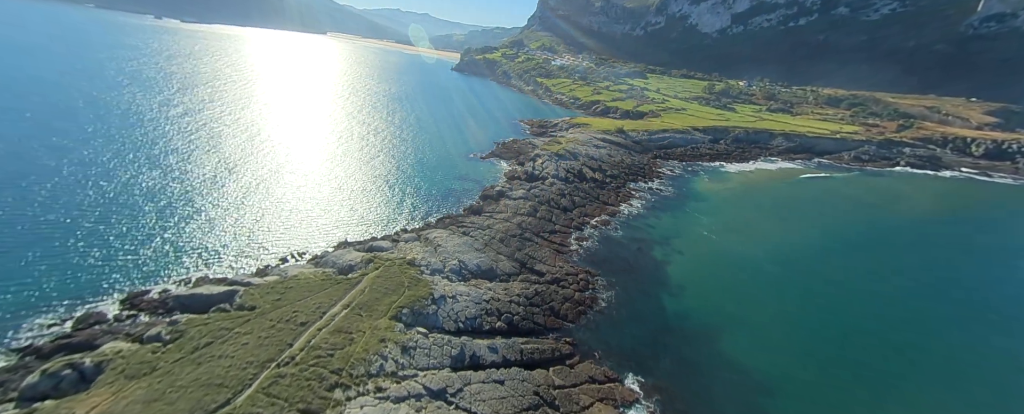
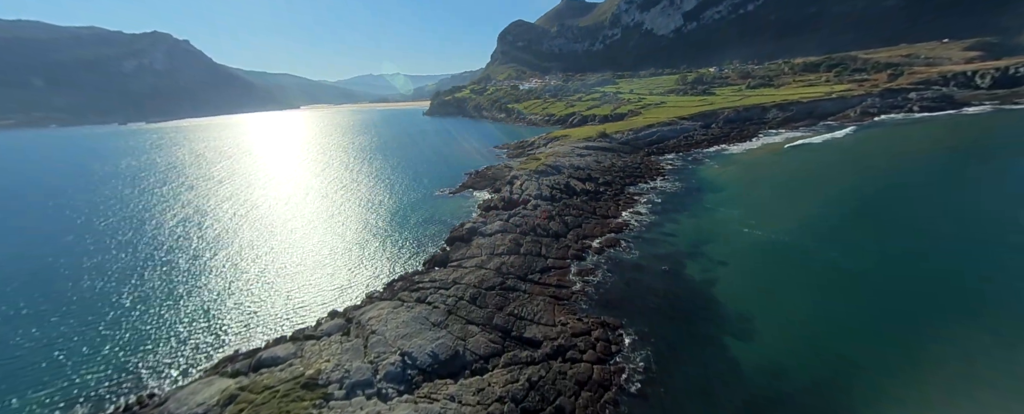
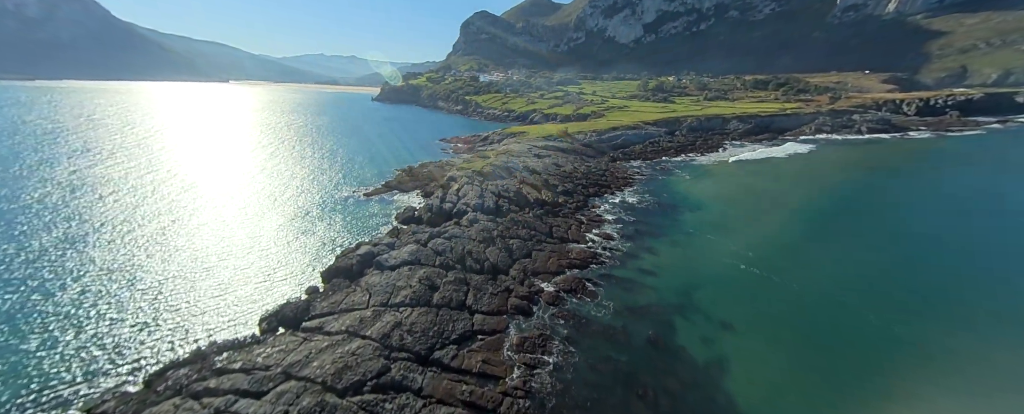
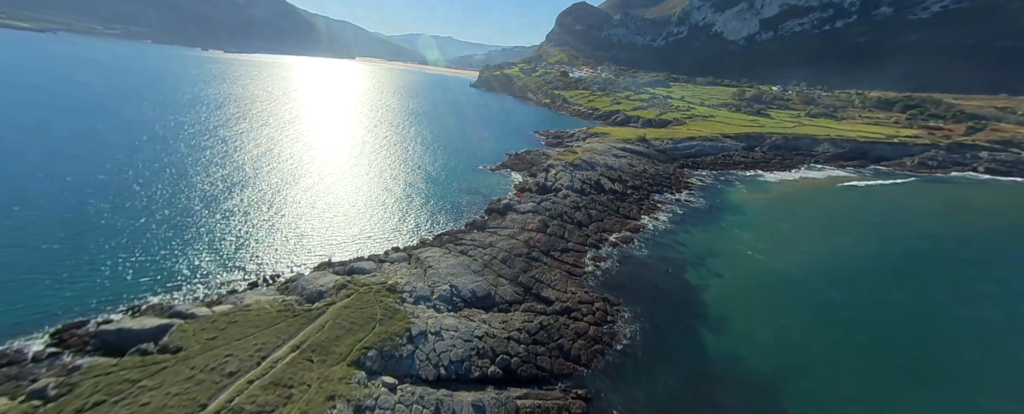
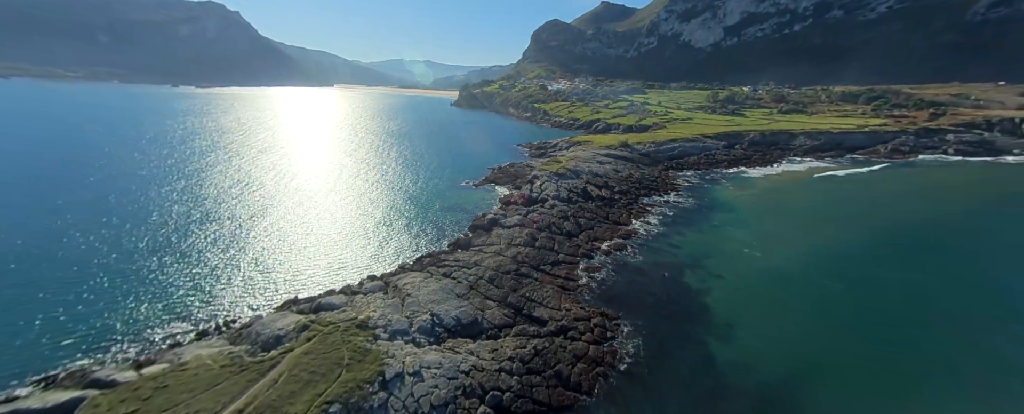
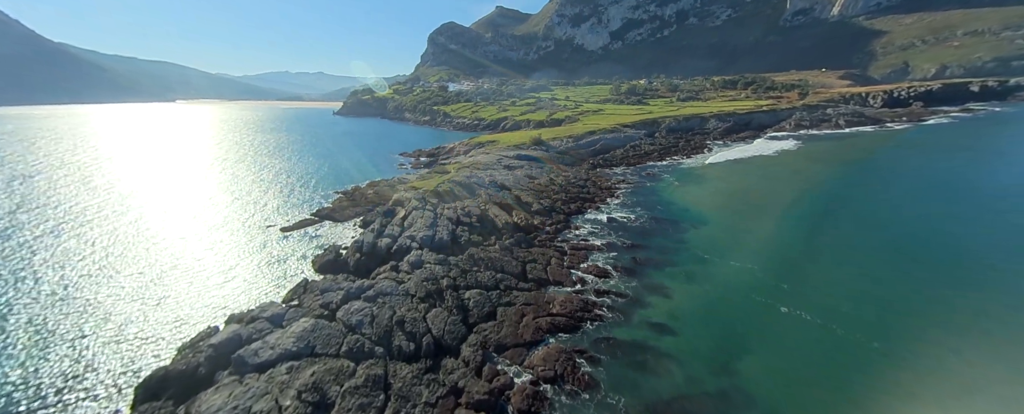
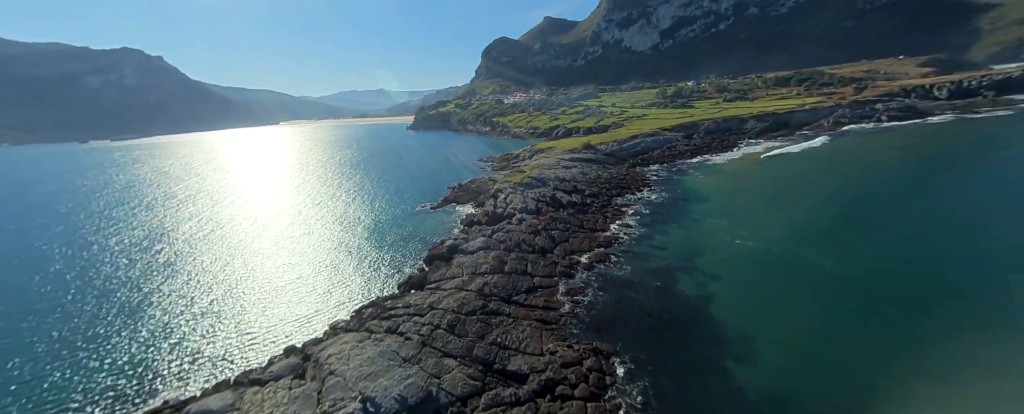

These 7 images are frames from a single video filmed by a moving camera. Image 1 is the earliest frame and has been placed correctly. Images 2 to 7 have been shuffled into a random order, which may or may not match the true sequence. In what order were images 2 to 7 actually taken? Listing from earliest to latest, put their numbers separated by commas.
4, 5, 2, 7, 3, 6
